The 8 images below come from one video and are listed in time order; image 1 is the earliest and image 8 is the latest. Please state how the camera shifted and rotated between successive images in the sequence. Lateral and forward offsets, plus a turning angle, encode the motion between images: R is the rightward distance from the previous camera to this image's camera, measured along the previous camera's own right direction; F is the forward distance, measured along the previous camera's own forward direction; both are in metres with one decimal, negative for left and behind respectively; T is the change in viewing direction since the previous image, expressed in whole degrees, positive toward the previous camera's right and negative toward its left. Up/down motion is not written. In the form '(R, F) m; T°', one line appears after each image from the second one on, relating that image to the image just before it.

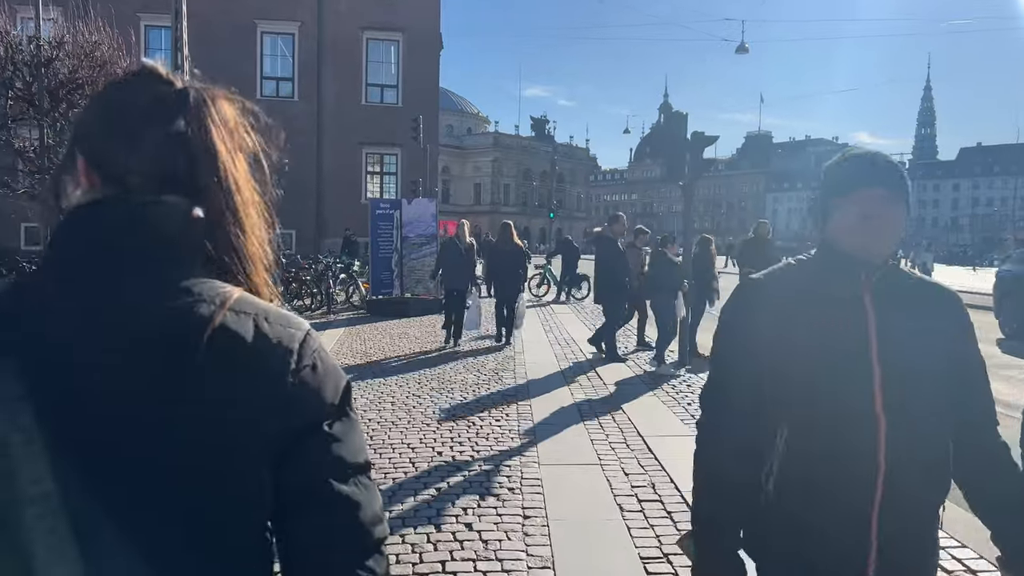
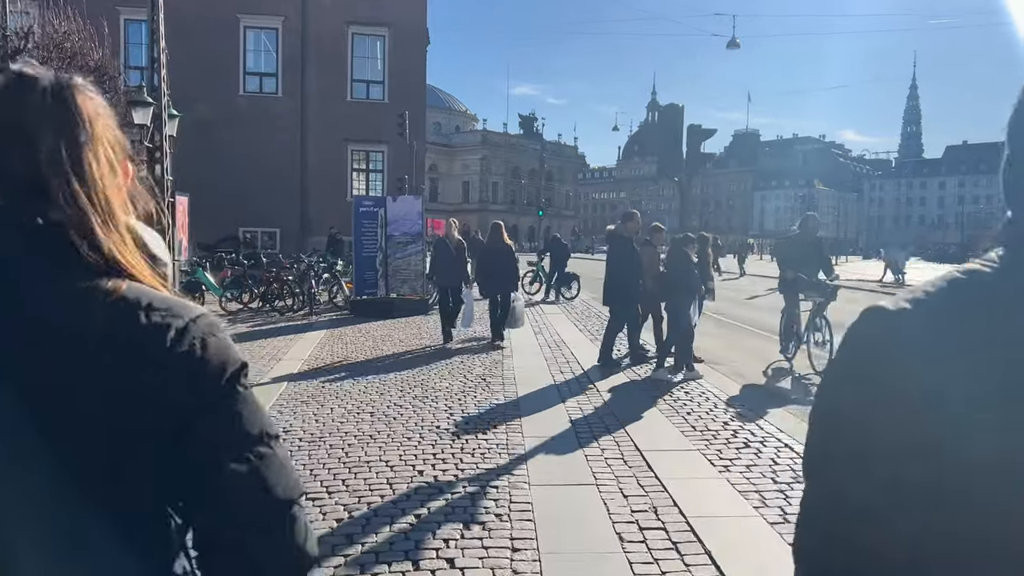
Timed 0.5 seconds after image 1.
(0.0, +0.5) m; +1°
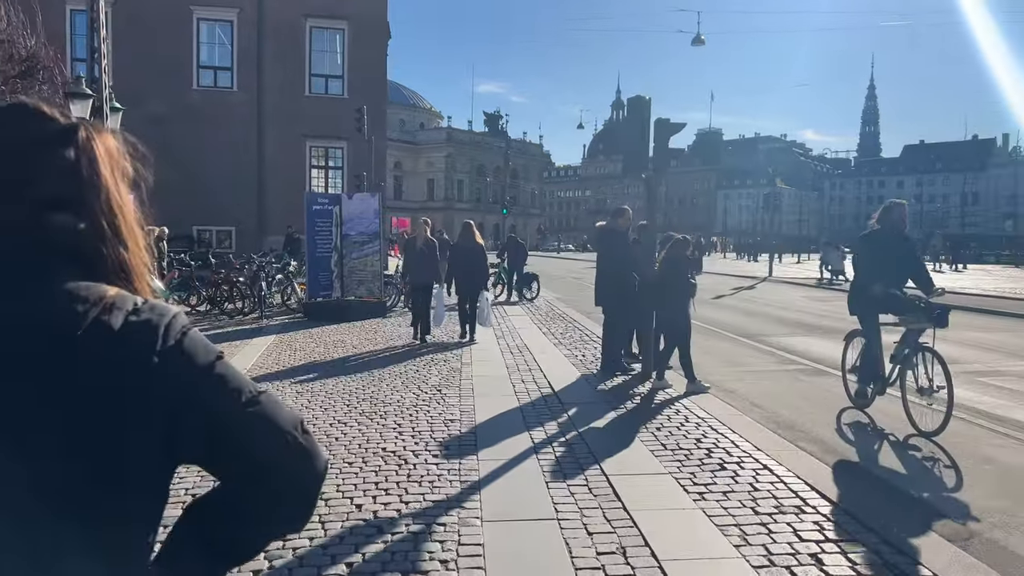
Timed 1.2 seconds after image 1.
(+0.1, +0.6) m; +2°
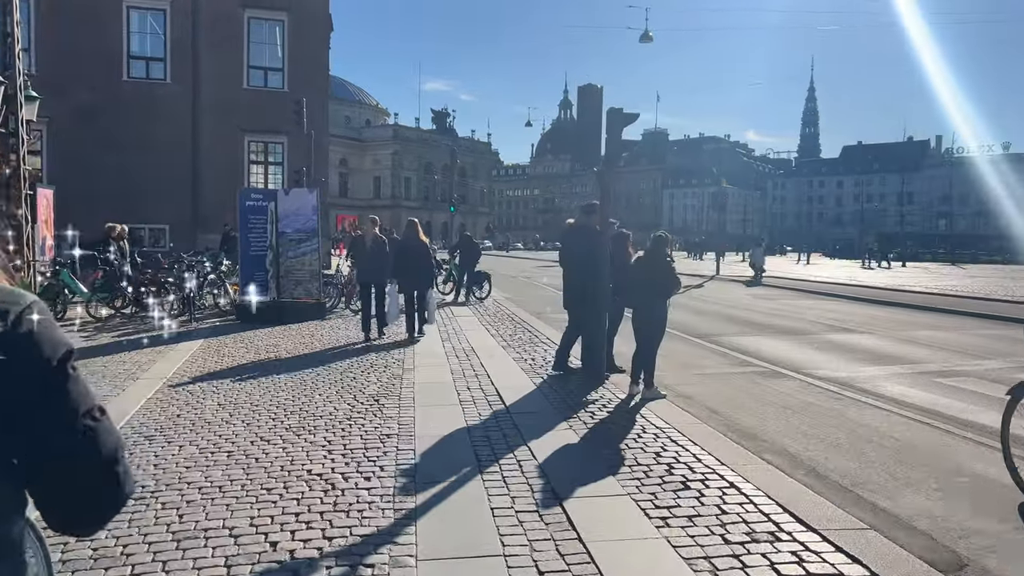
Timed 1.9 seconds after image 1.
(+0.1, +0.6) m; +4°
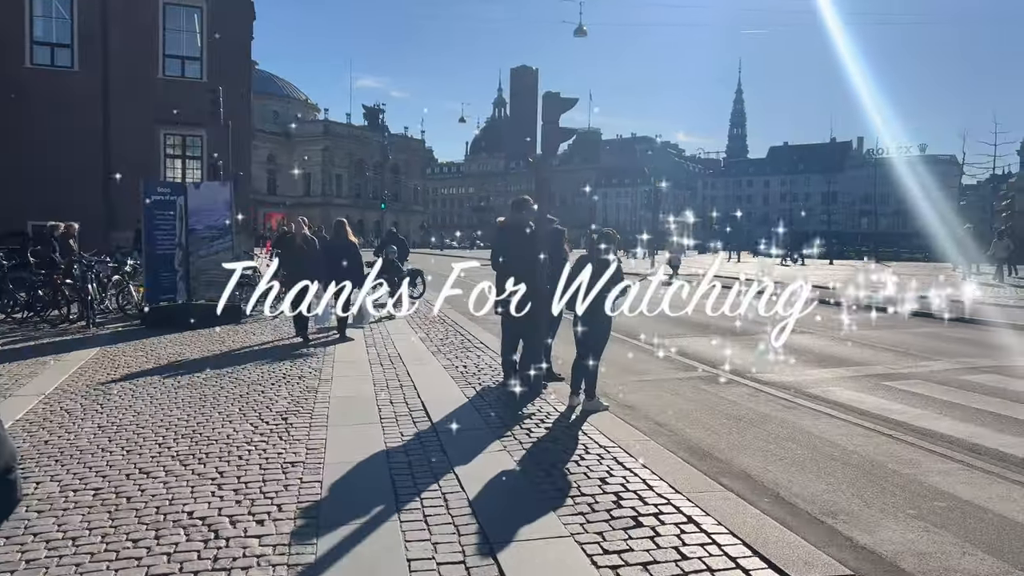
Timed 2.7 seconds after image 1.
(+0.1, +0.8) m; +5°
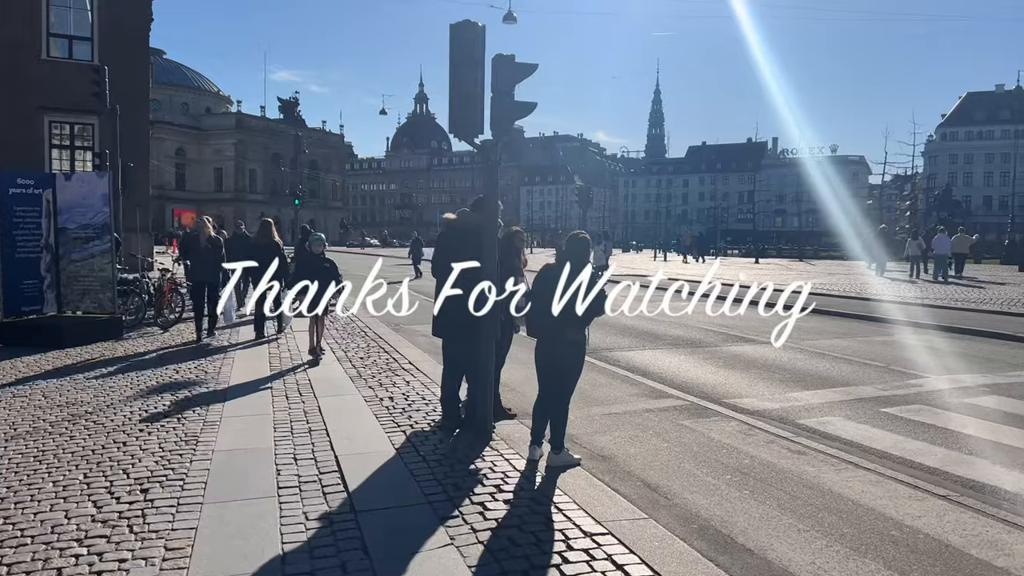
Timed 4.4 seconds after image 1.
(-0.1, +1.6) m; +6°
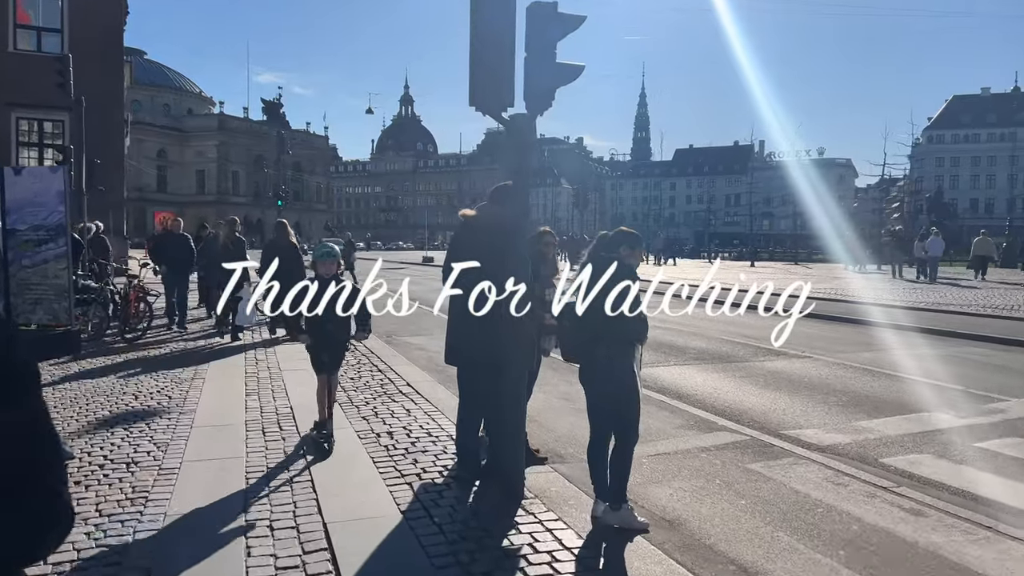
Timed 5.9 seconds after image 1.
(-0.3, +1.3) m; +1°
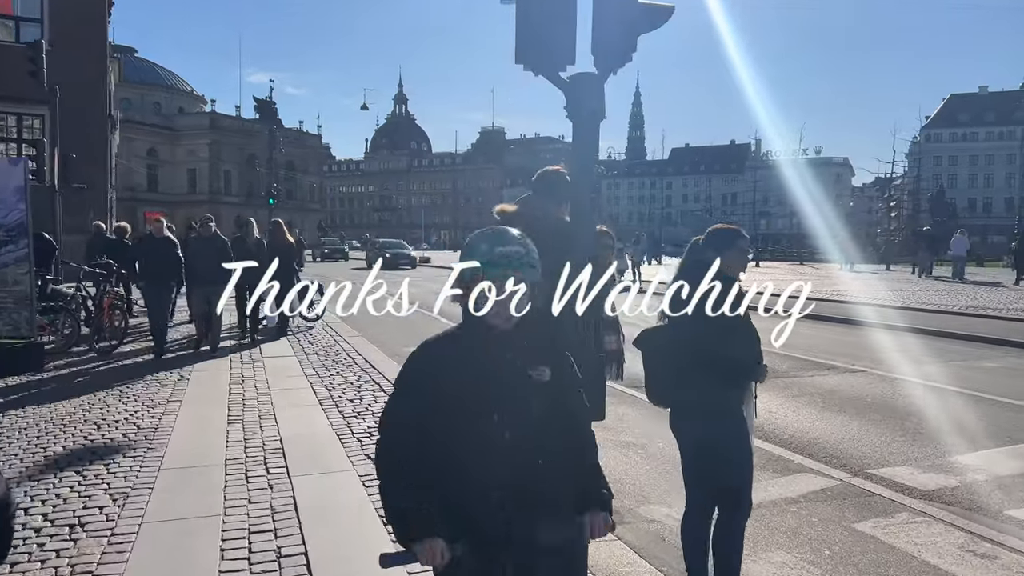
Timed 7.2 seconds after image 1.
(-0.3, +1.2) m; 0°
